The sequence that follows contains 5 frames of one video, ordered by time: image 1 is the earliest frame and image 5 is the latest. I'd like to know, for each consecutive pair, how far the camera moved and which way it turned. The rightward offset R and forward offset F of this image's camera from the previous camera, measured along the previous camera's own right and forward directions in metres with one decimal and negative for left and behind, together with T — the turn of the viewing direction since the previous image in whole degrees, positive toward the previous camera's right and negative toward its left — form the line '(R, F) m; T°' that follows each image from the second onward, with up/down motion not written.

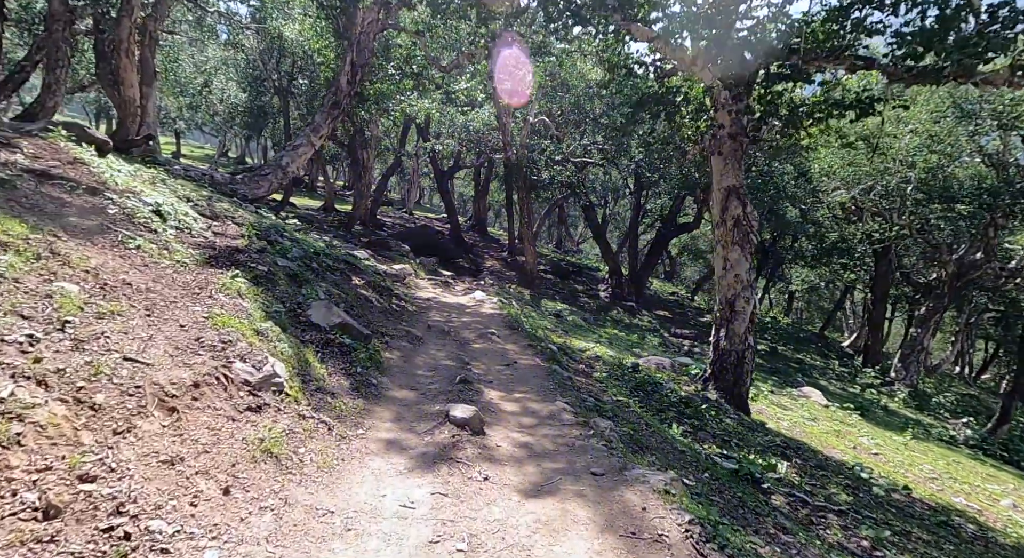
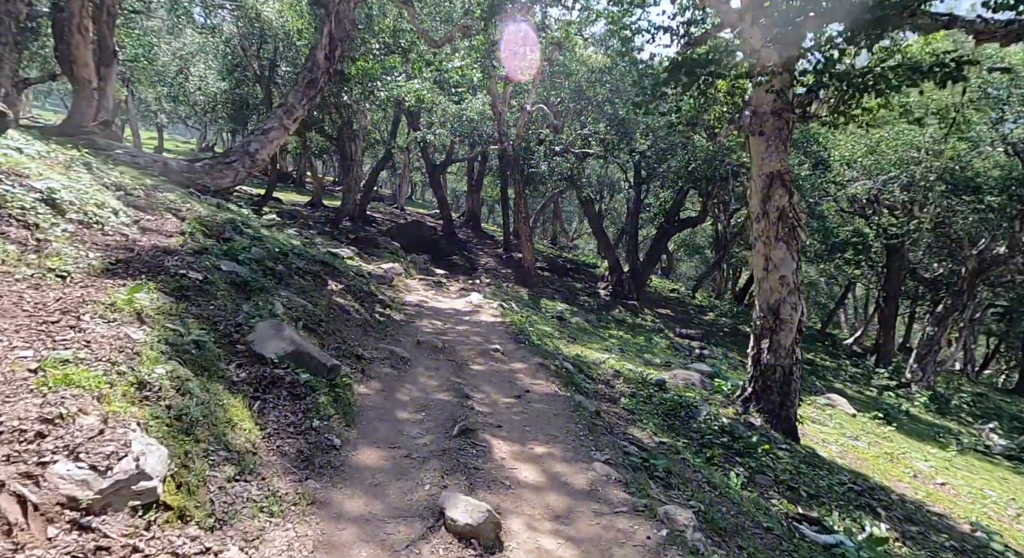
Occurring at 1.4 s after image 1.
(-0.2, +1.7) m; +1°
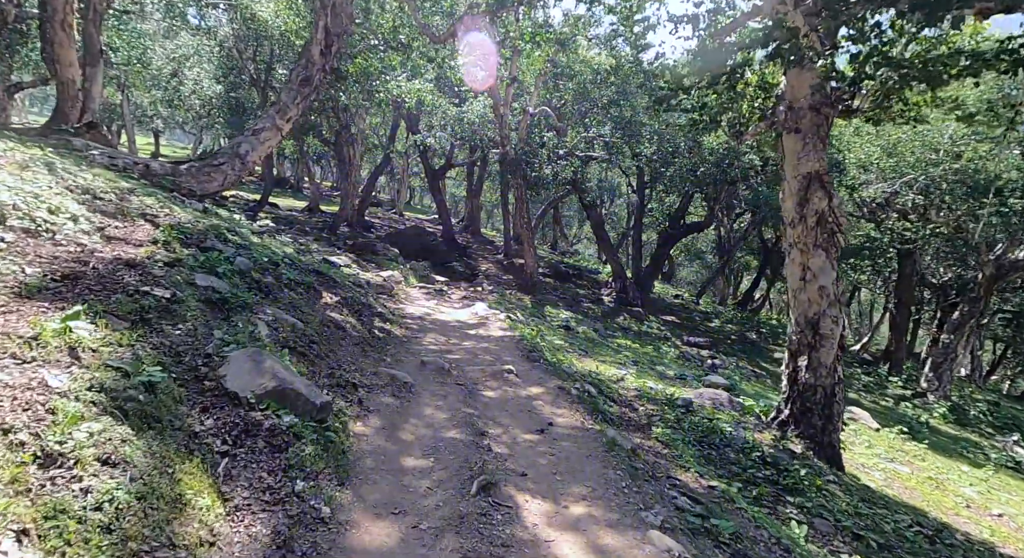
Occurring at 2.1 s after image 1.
(-0.2, +0.8) m; 0°
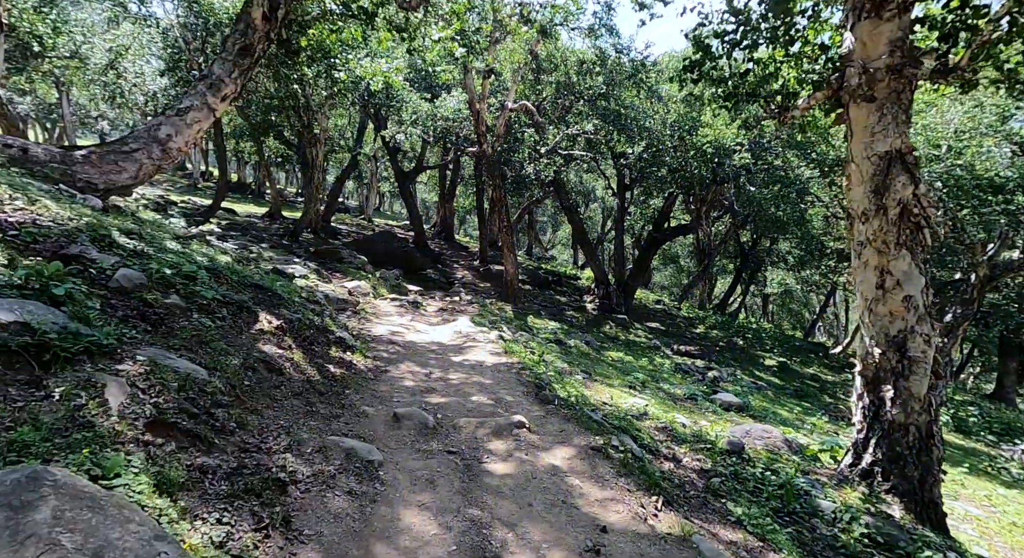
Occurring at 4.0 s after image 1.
(-0.3, +2.1) m; +3°
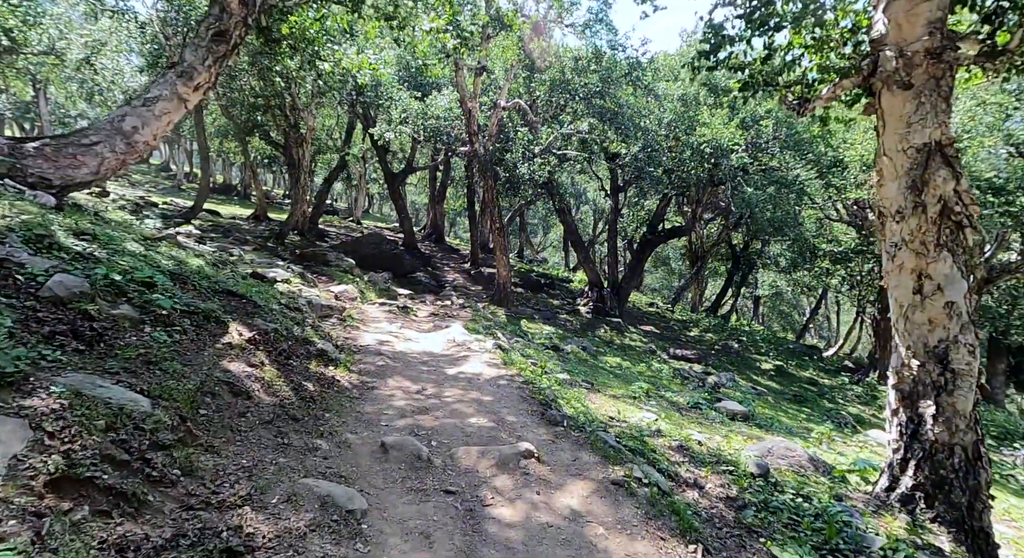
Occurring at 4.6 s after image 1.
(-0.1, +0.7) m; +1°
